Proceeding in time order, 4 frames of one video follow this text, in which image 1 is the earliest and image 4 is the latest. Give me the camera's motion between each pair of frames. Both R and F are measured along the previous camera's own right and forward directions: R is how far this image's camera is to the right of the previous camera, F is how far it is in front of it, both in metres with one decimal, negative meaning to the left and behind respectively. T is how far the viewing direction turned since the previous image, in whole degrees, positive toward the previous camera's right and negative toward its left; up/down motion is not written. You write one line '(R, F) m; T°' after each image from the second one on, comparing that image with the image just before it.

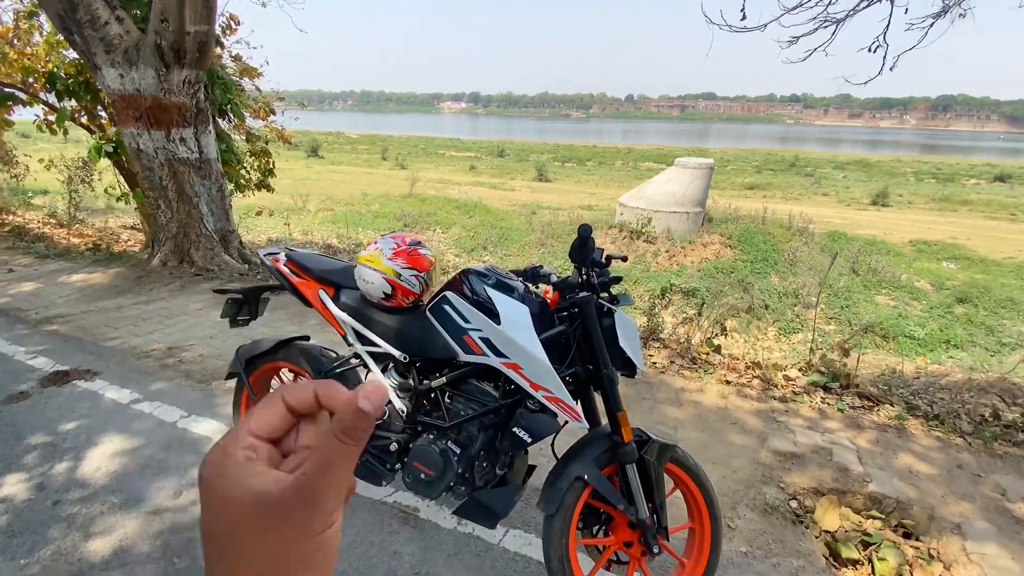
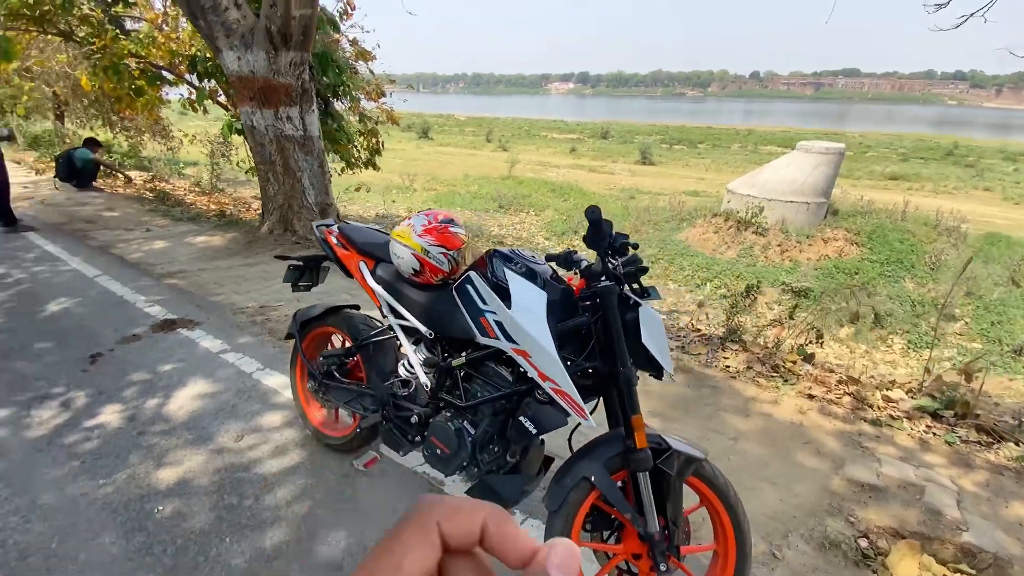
(+0.3, +0.1) m; -11°
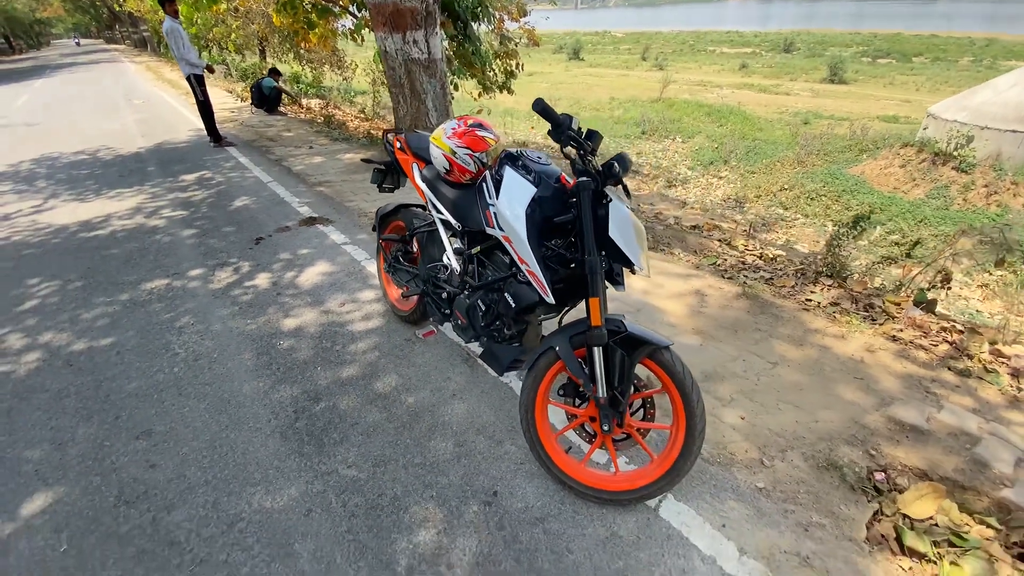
(+0.7, -0.2) m; -17°
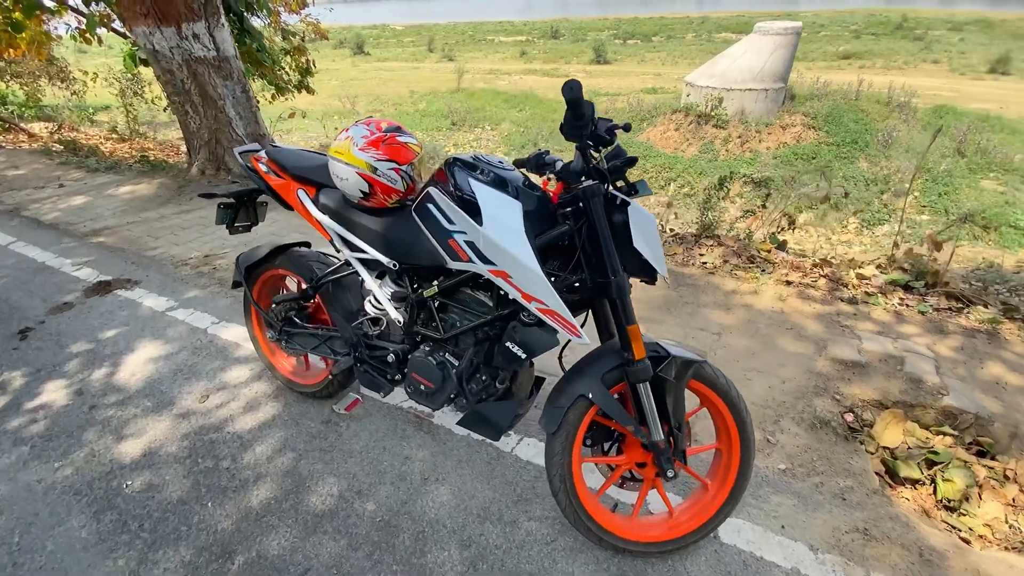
(-0.5, +0.6) m; +20°
